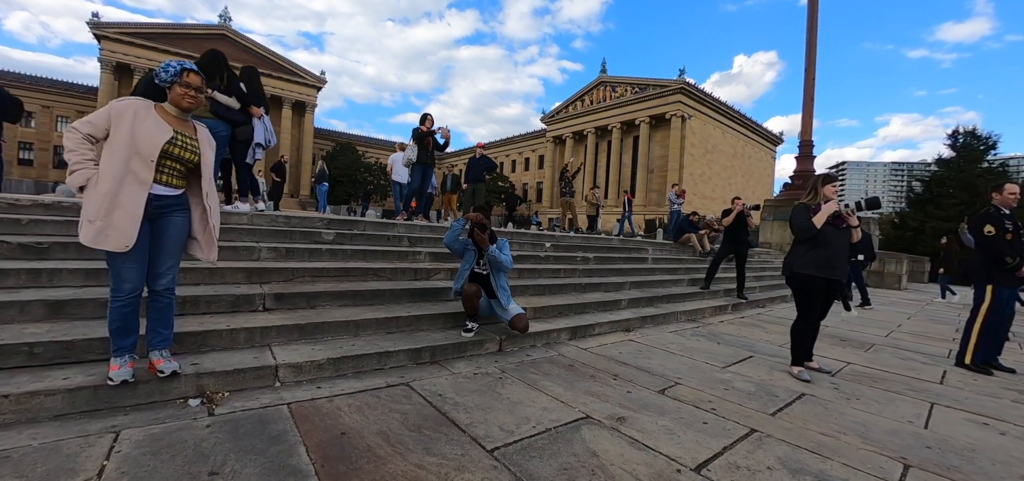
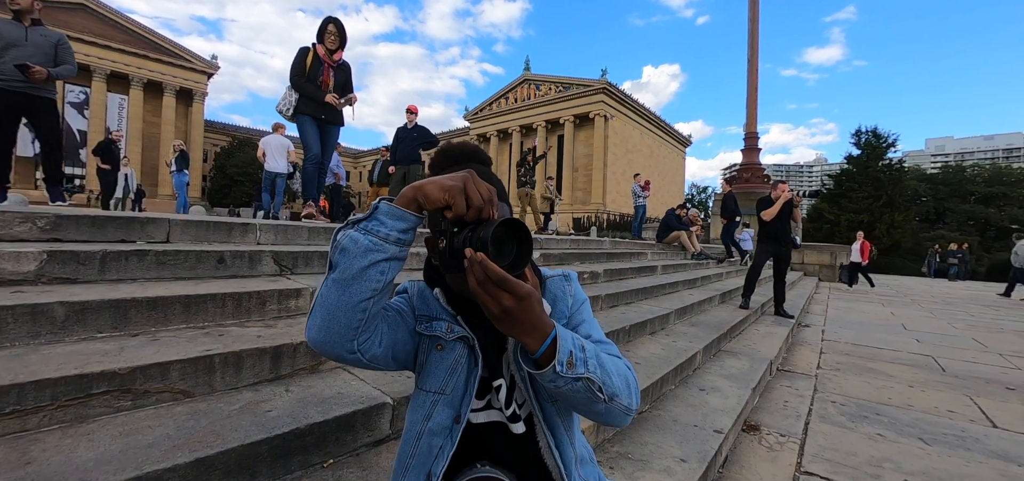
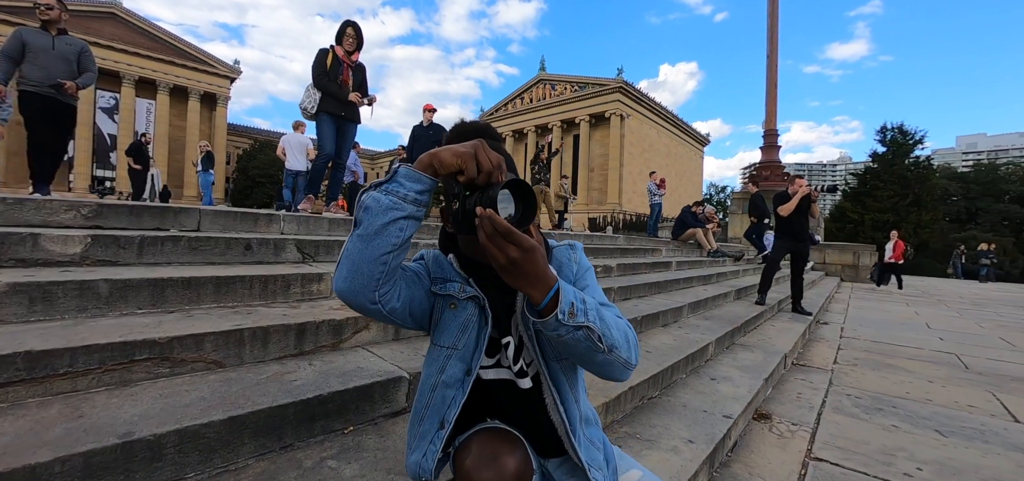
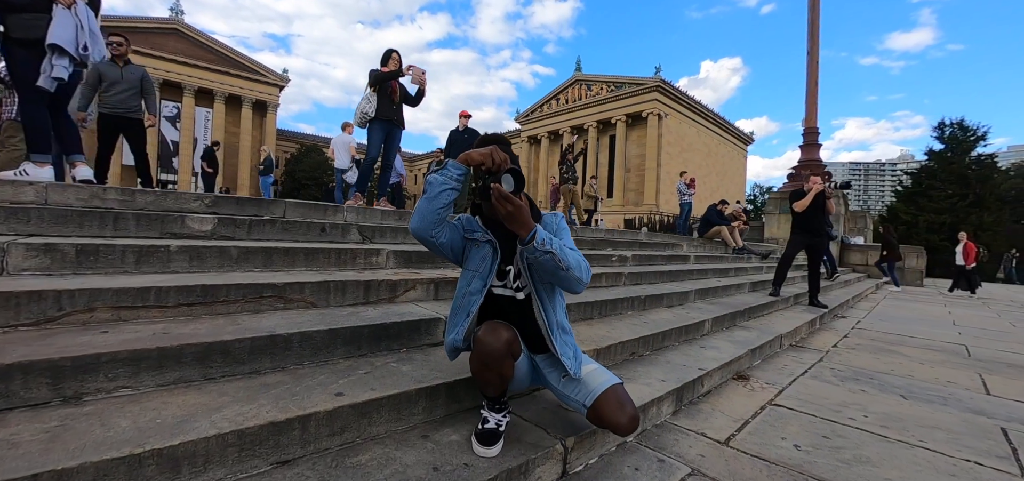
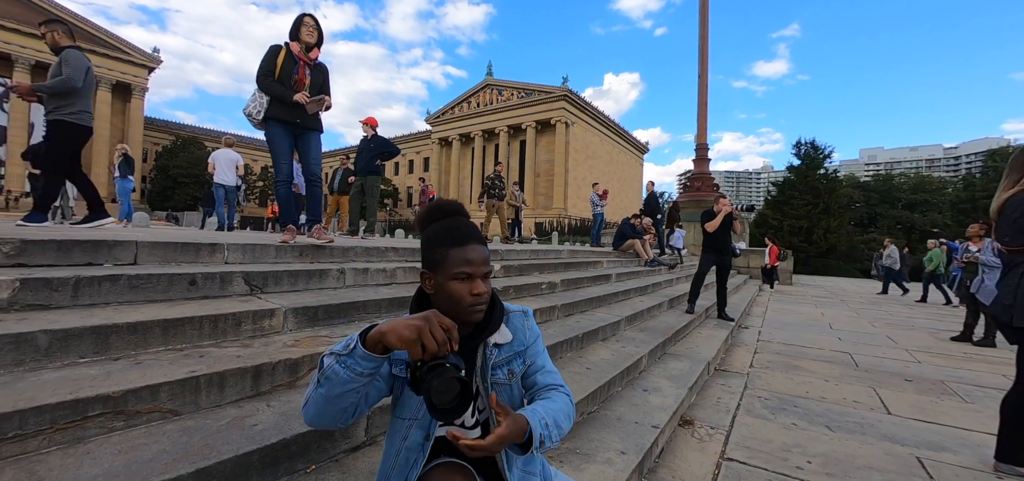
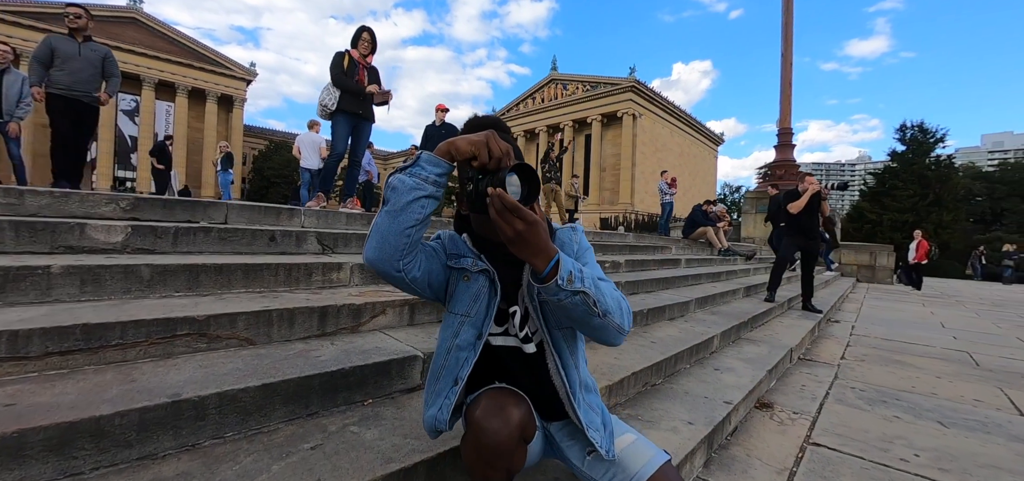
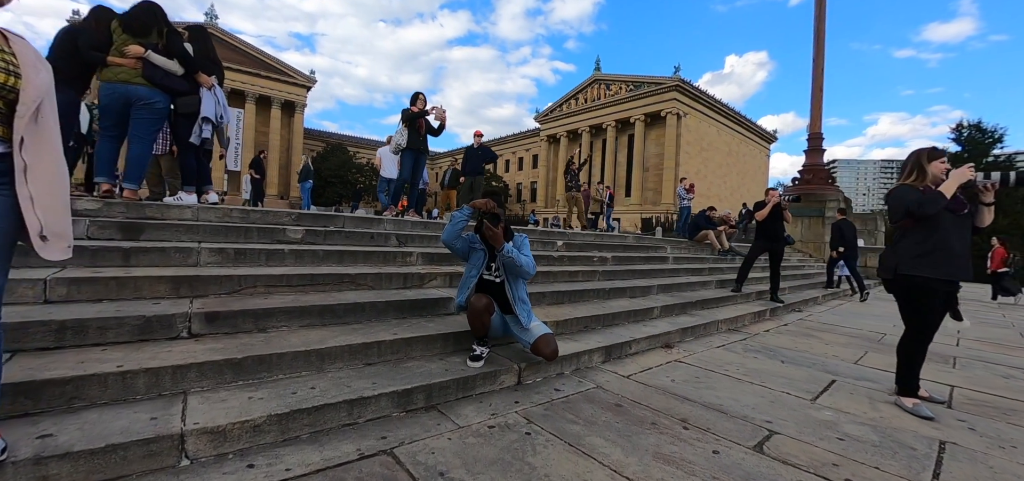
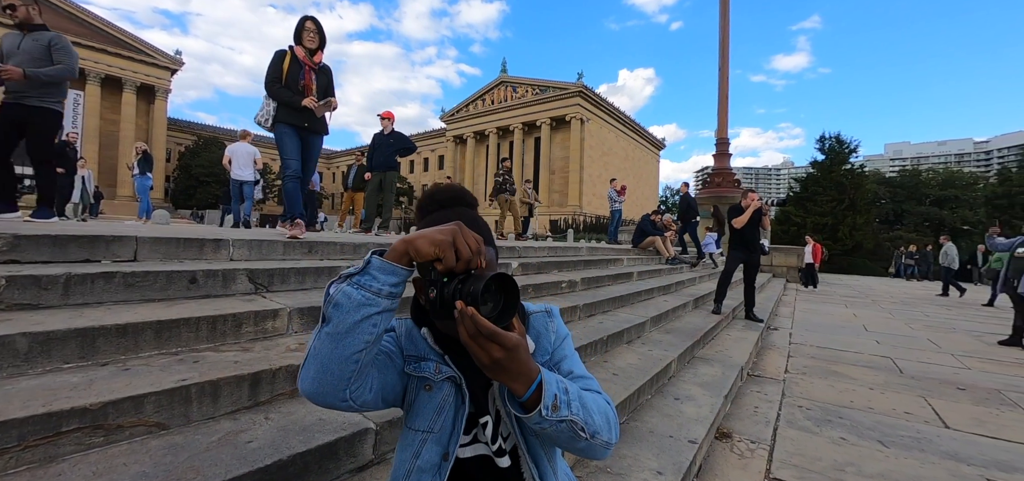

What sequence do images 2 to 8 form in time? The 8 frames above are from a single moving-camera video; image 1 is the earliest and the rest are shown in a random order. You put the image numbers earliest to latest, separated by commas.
7, 4, 6, 3, 2, 8, 5
